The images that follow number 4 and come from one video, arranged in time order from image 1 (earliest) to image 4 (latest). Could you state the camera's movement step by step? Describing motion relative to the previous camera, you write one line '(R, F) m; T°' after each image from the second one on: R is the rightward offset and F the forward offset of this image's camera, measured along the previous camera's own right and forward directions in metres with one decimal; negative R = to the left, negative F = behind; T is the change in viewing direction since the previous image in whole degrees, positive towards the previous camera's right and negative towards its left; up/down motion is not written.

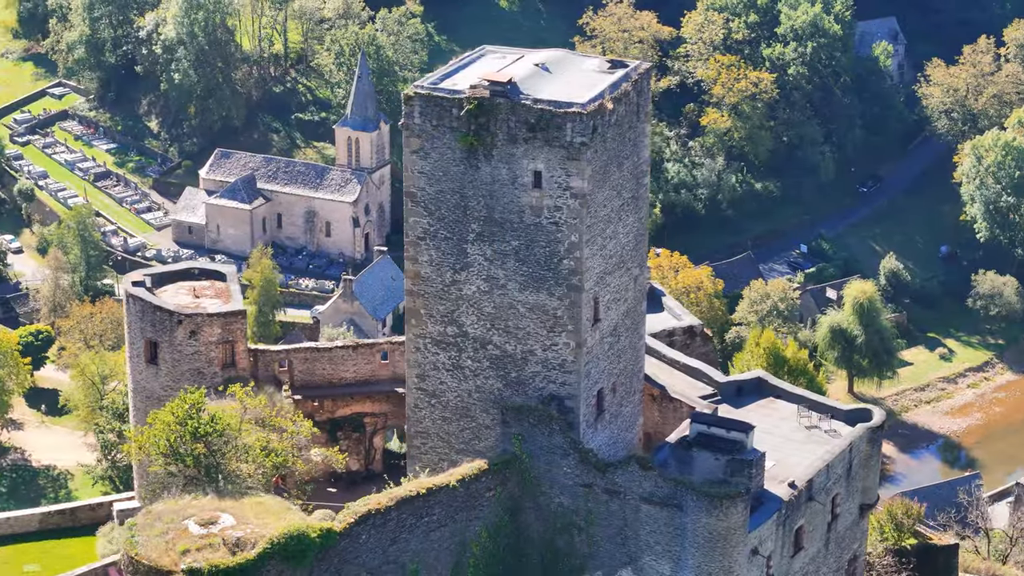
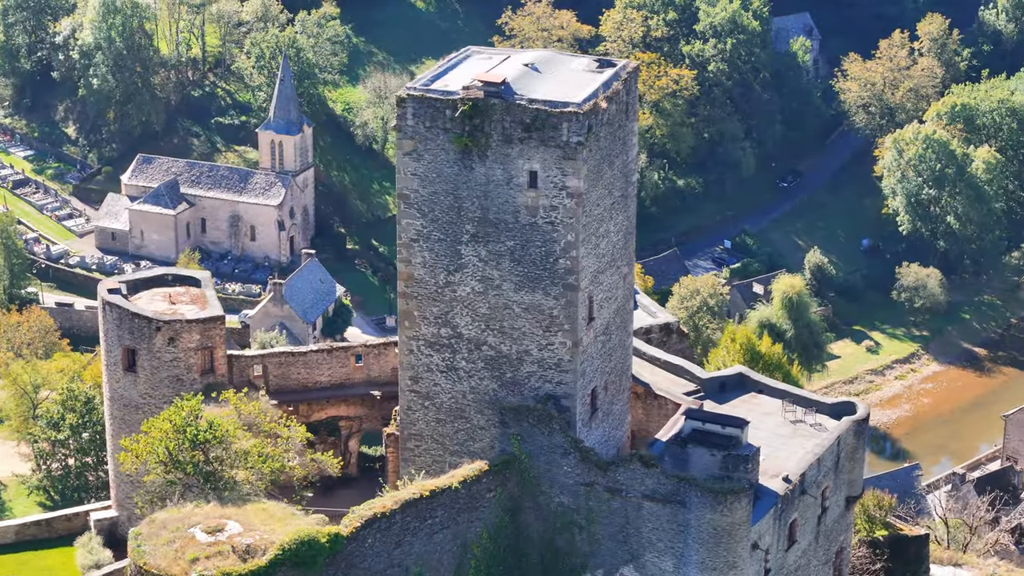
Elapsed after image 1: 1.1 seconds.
(-1.3, 0.0) m; +3°
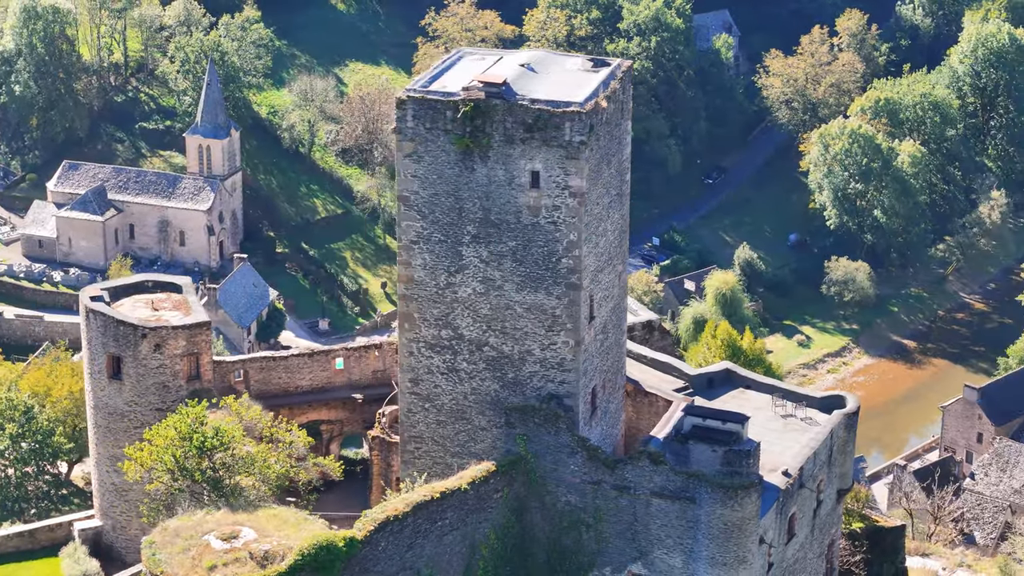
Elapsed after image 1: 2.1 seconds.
(-1.4, 0.0) m; +3°
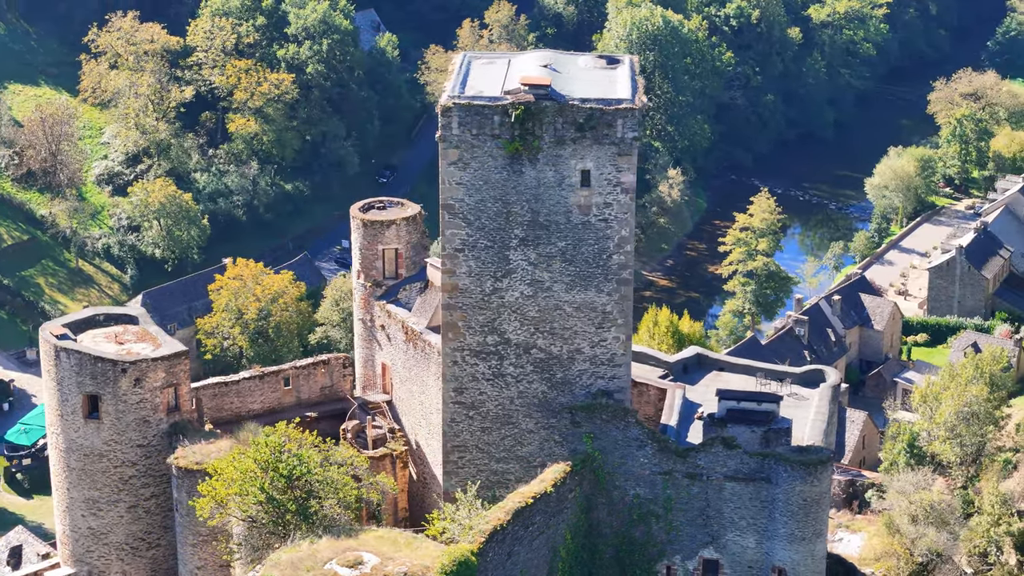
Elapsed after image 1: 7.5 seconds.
(-6.8, +0.8) m; +13°
